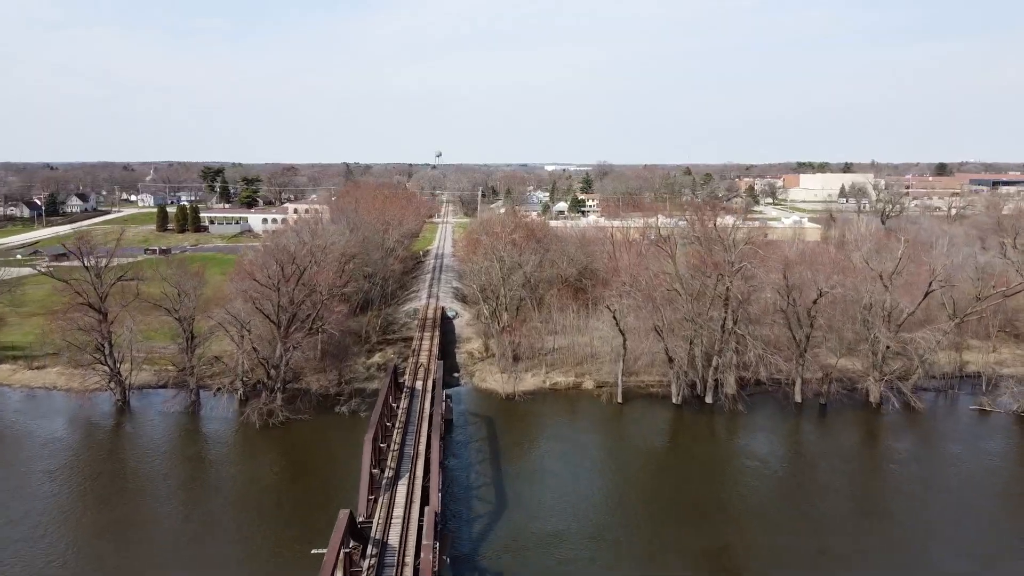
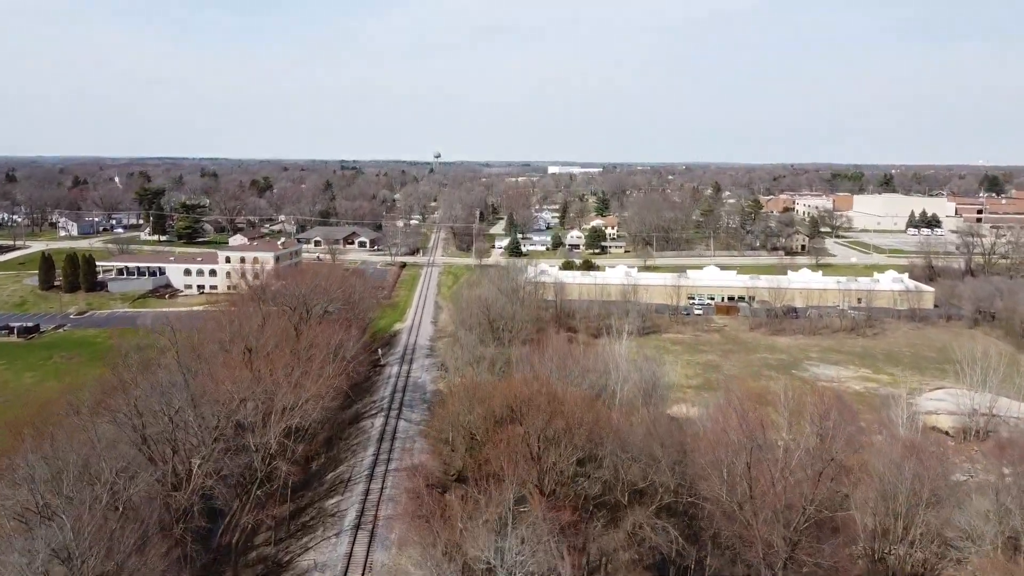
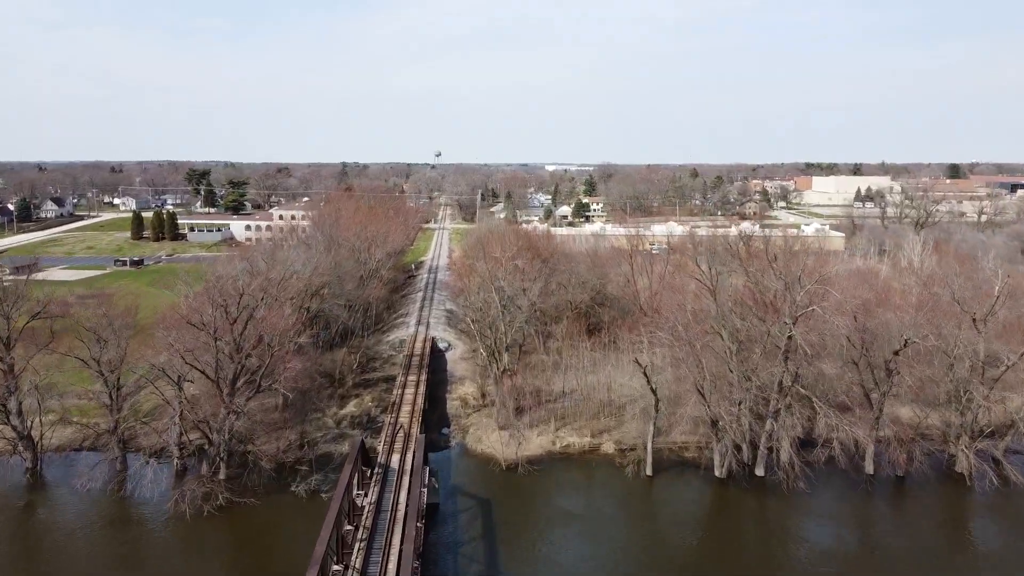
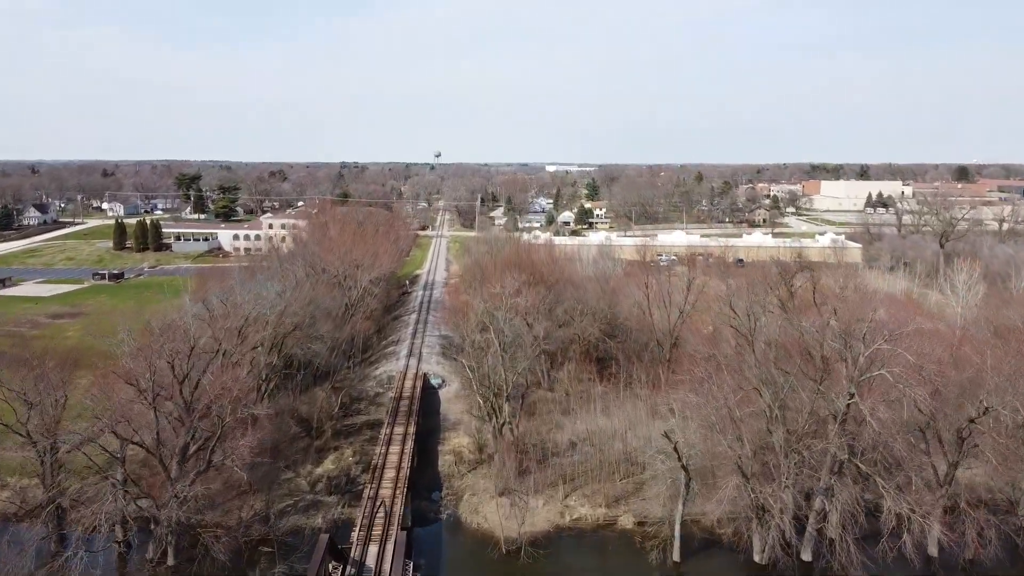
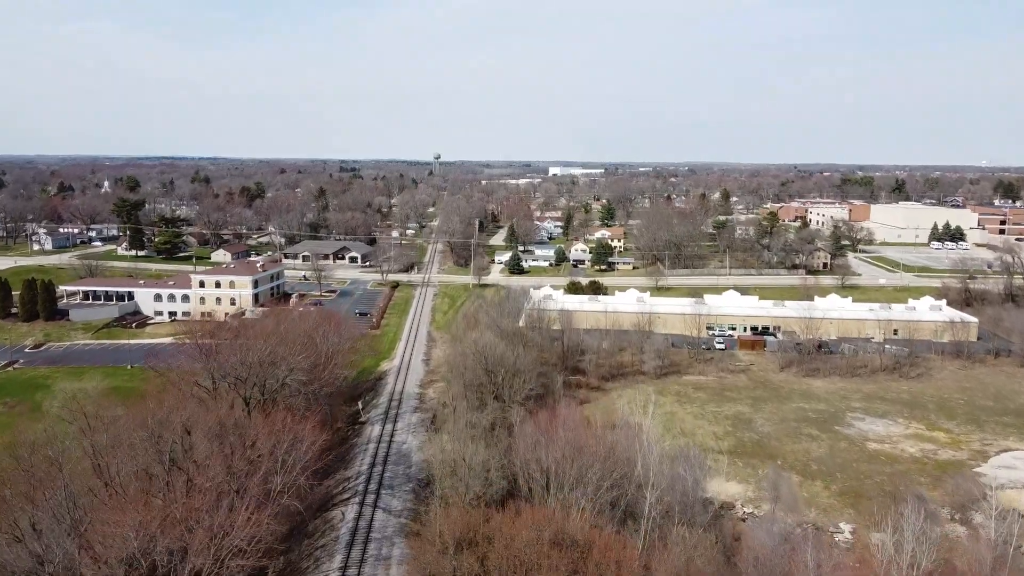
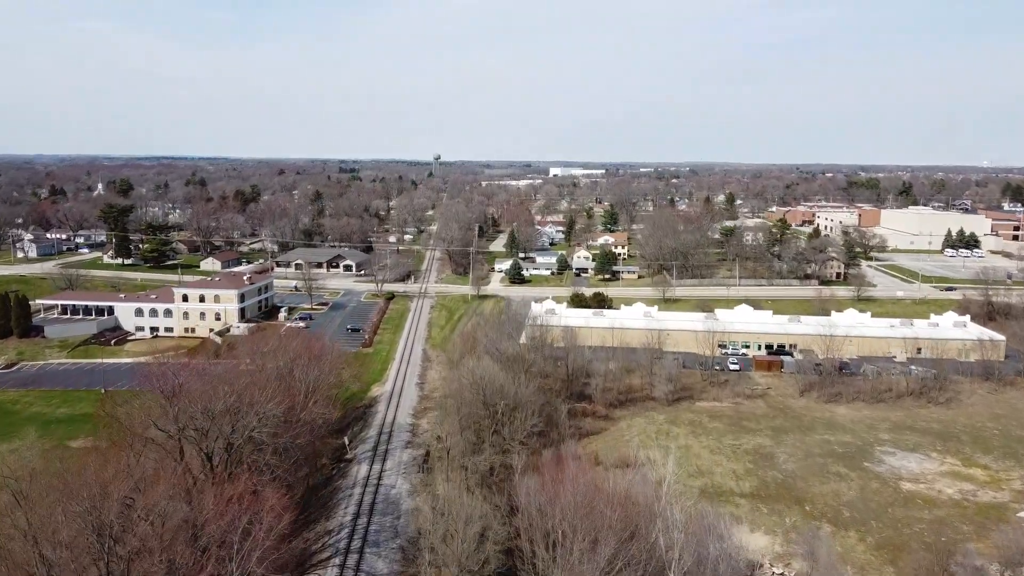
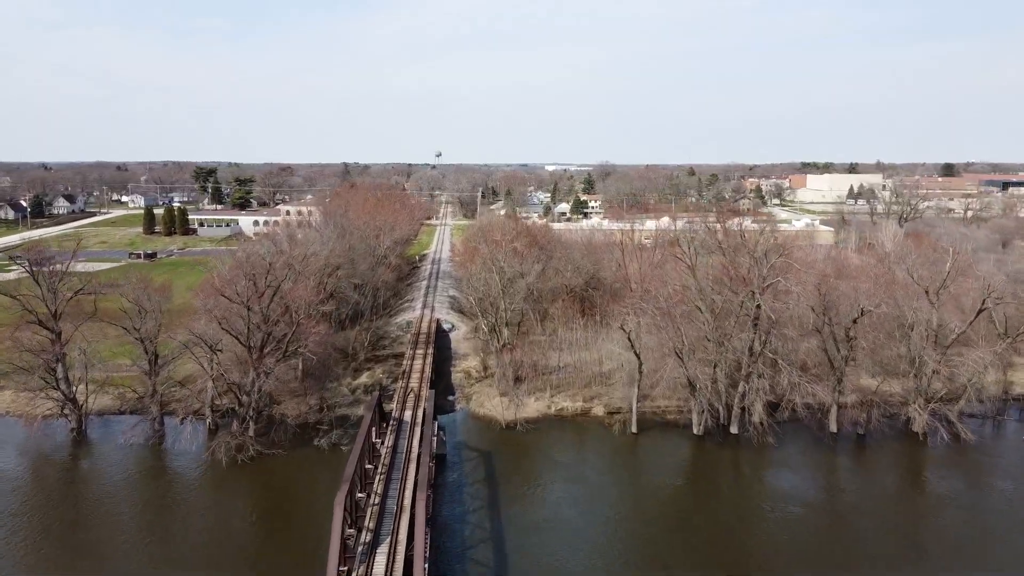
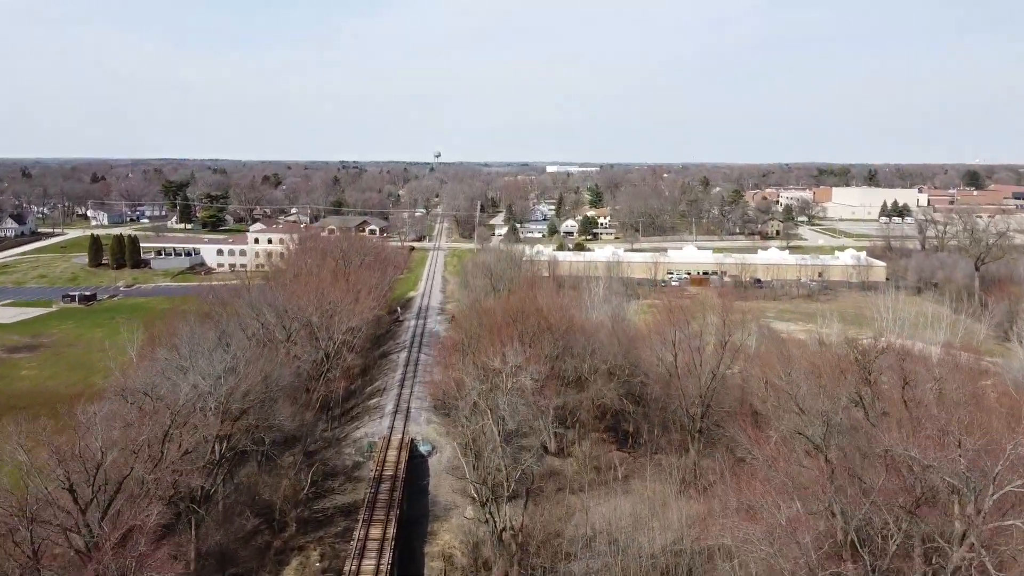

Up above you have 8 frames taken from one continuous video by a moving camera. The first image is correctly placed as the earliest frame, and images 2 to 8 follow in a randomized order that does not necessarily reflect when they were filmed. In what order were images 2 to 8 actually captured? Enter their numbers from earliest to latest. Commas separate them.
7, 3, 4, 8, 2, 5, 6
